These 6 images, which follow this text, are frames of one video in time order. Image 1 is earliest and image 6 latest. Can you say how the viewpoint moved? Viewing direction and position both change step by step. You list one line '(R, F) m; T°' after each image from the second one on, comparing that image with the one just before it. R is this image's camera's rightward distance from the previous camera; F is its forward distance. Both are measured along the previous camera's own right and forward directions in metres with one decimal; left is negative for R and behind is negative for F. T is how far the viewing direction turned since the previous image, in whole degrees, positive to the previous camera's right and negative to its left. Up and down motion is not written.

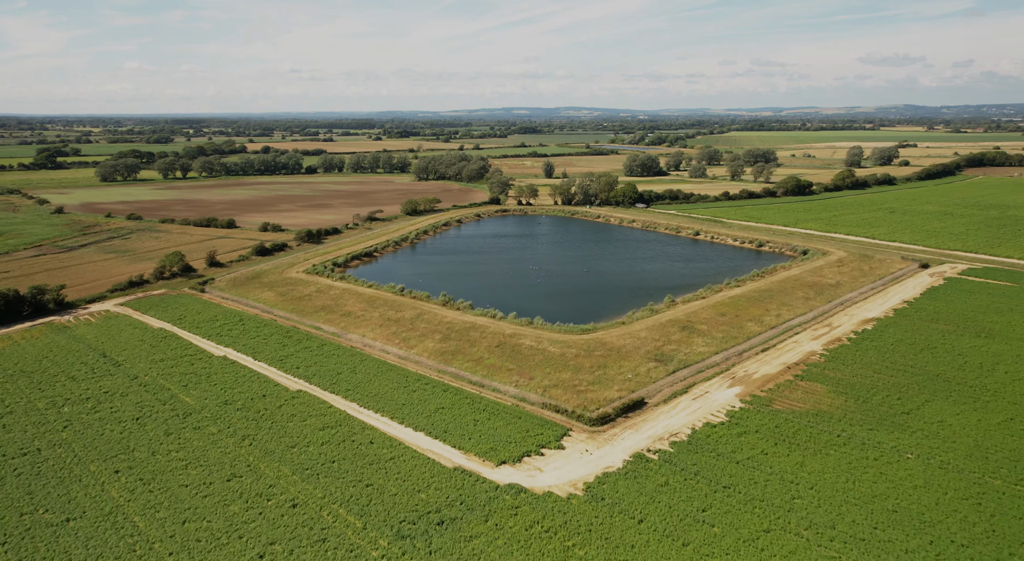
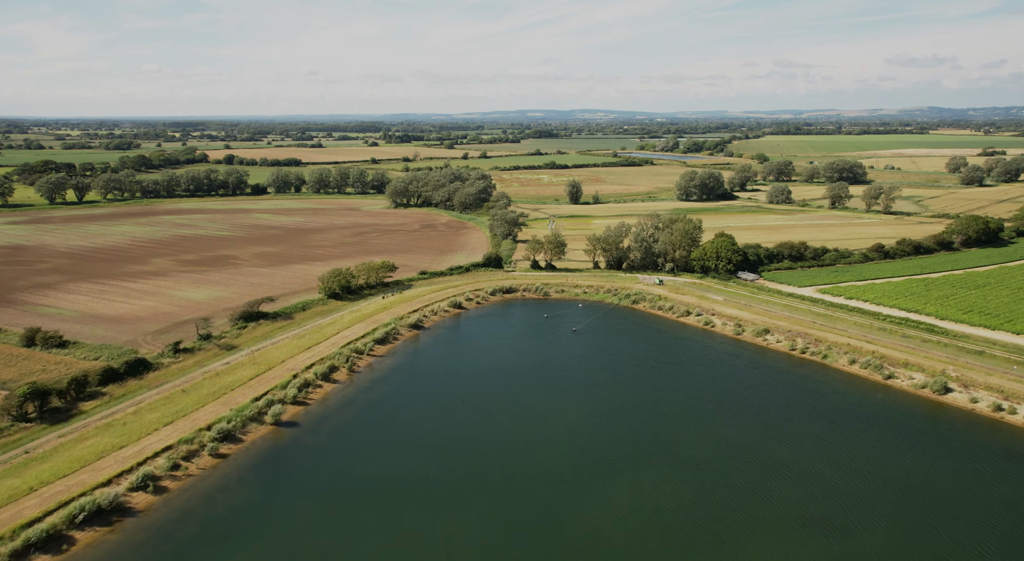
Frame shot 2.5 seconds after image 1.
(+0.3, +48.6) m; -1°
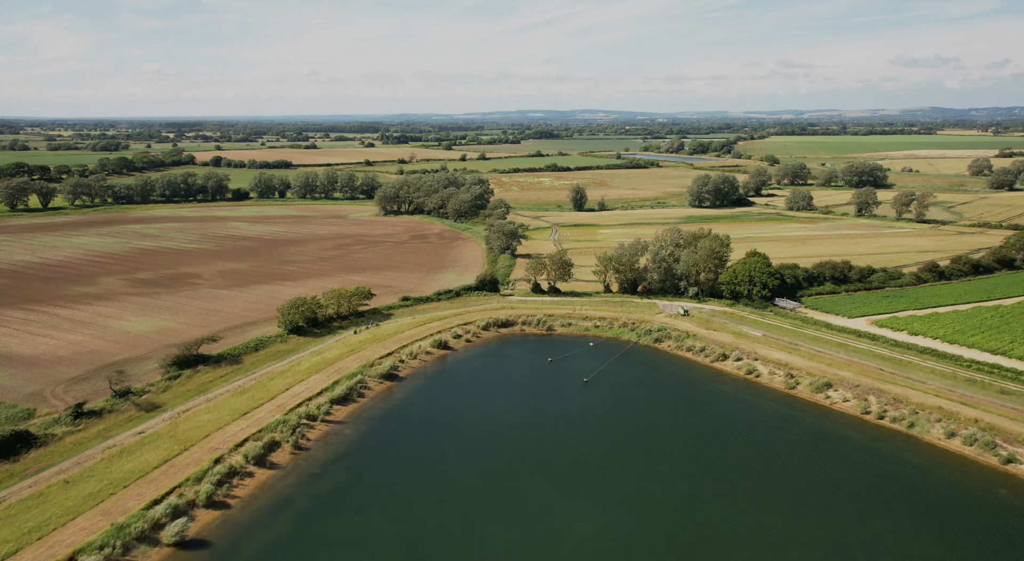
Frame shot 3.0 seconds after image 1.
(+0.2, +9.9) m; 0°
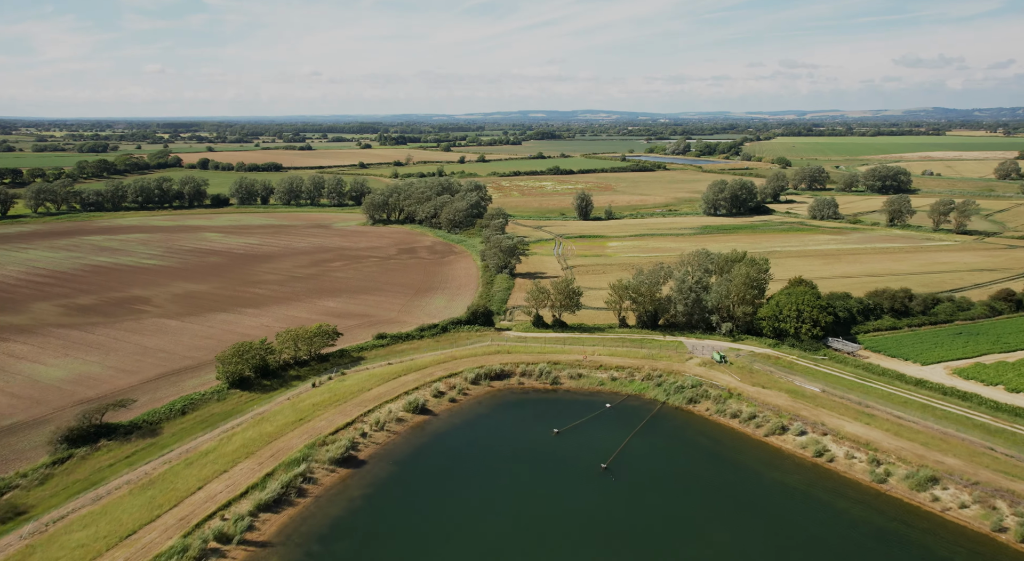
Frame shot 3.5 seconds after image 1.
(+0.3, +10.0) m; 0°
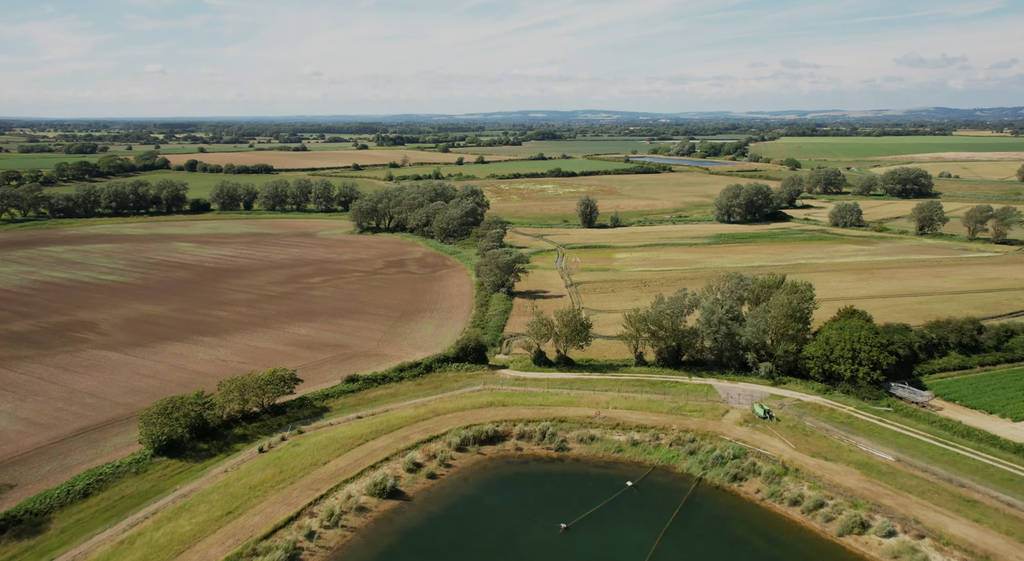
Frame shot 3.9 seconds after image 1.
(+0.2, +8.1) m; 0°
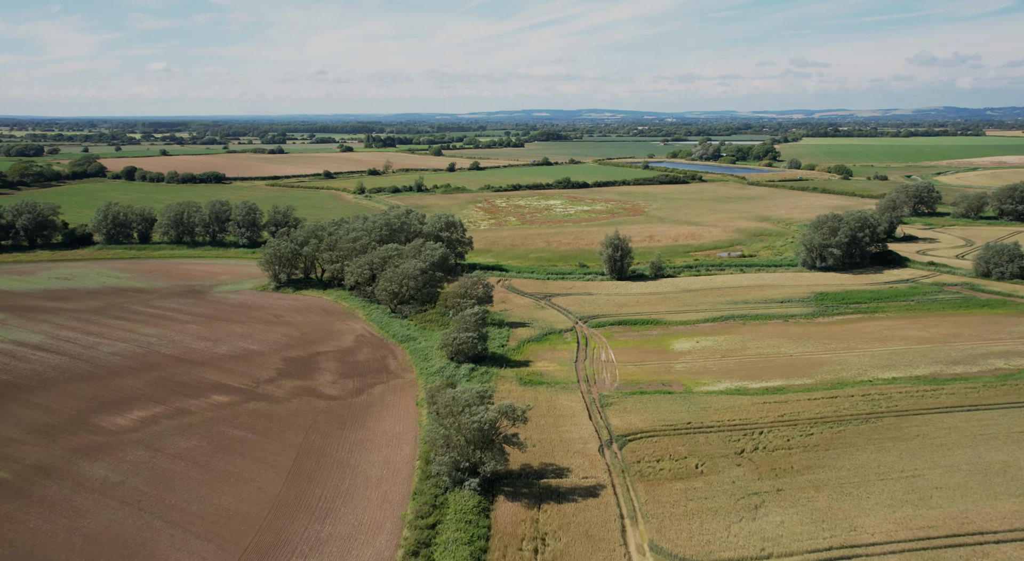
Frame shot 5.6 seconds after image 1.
(+1.0, +34.7) m; 0°
